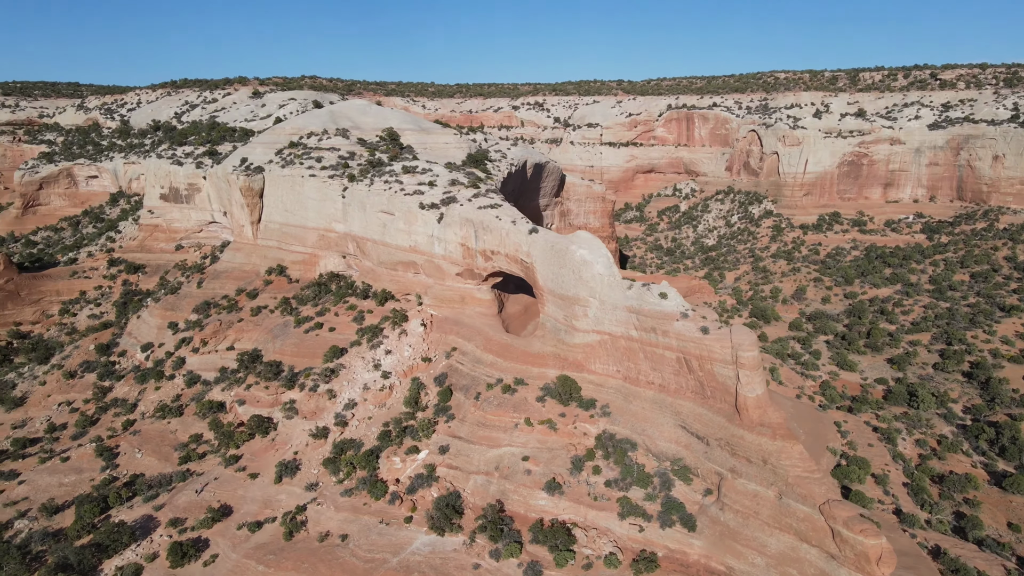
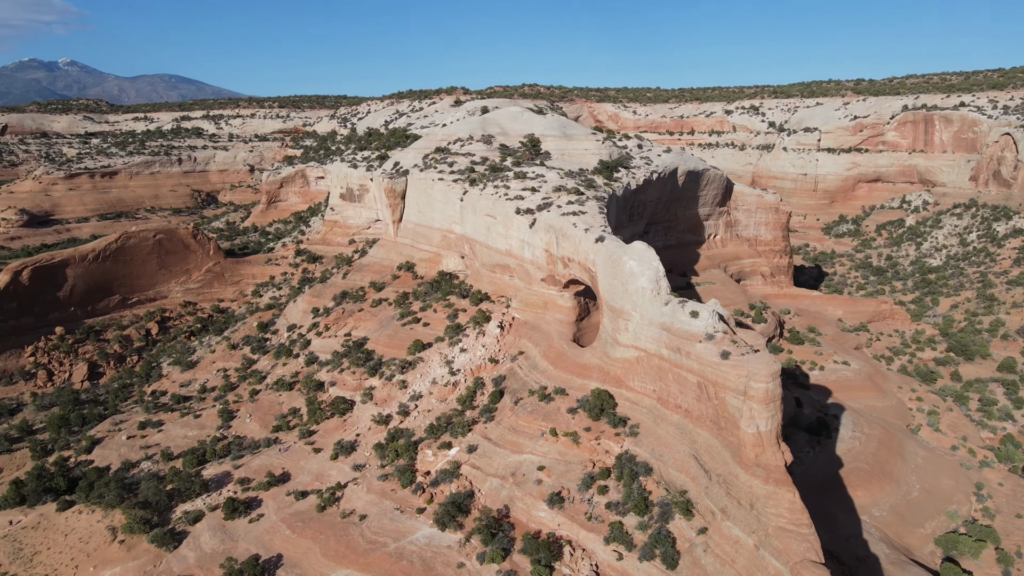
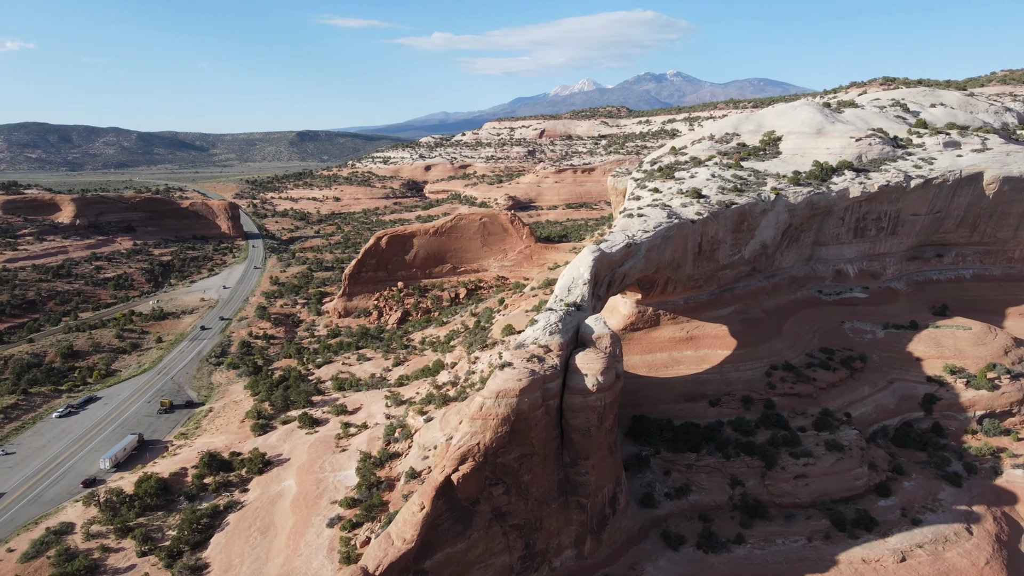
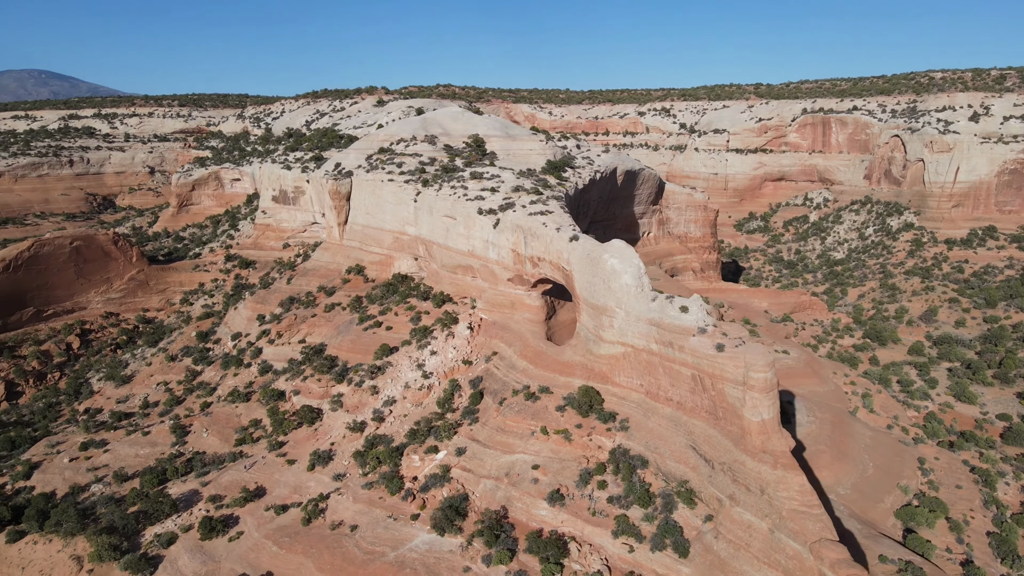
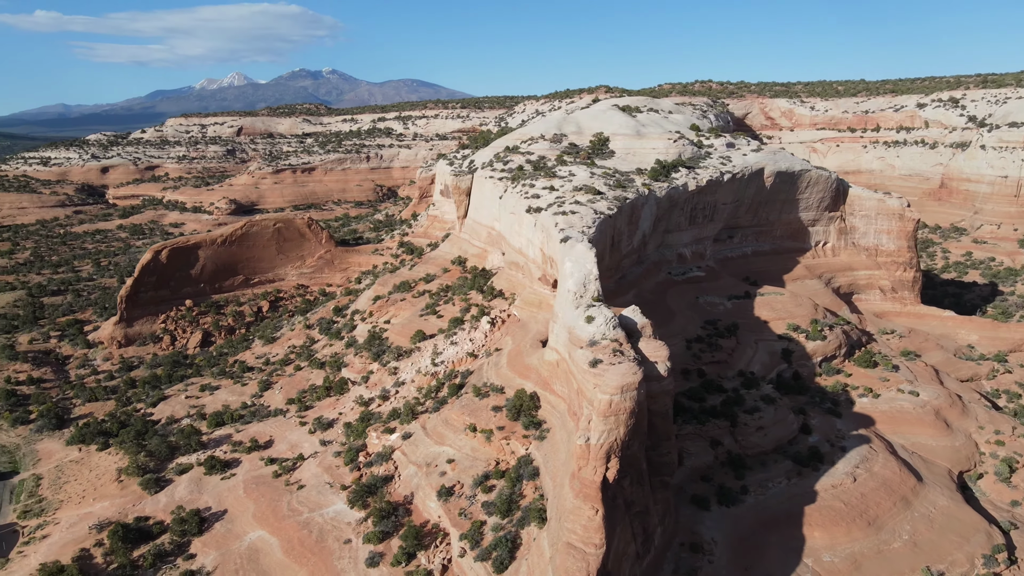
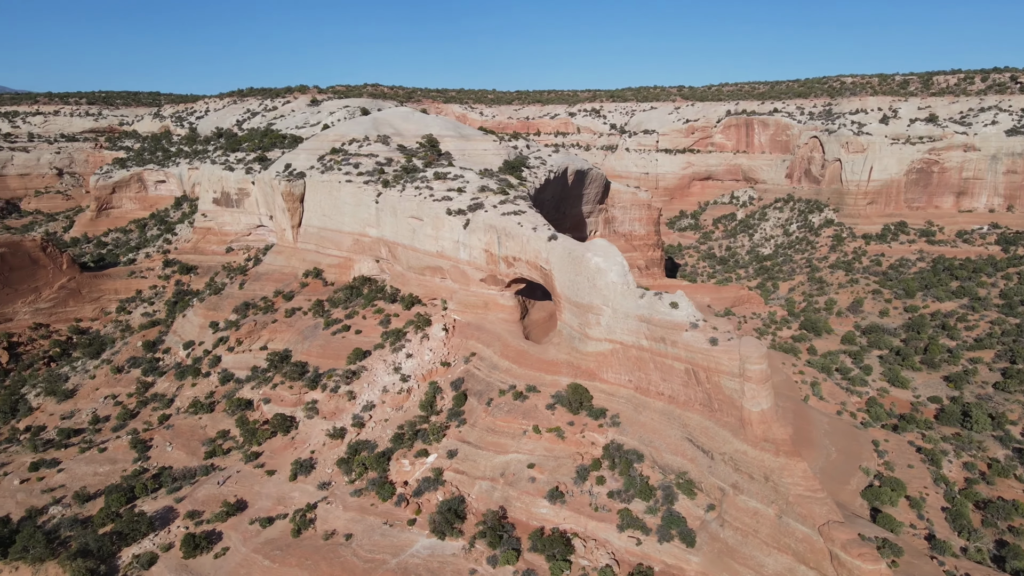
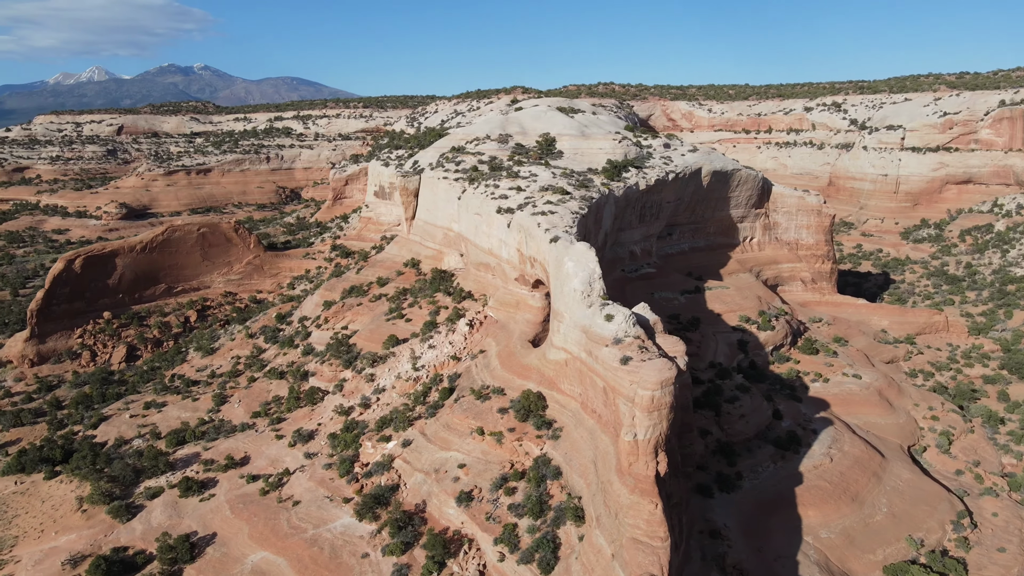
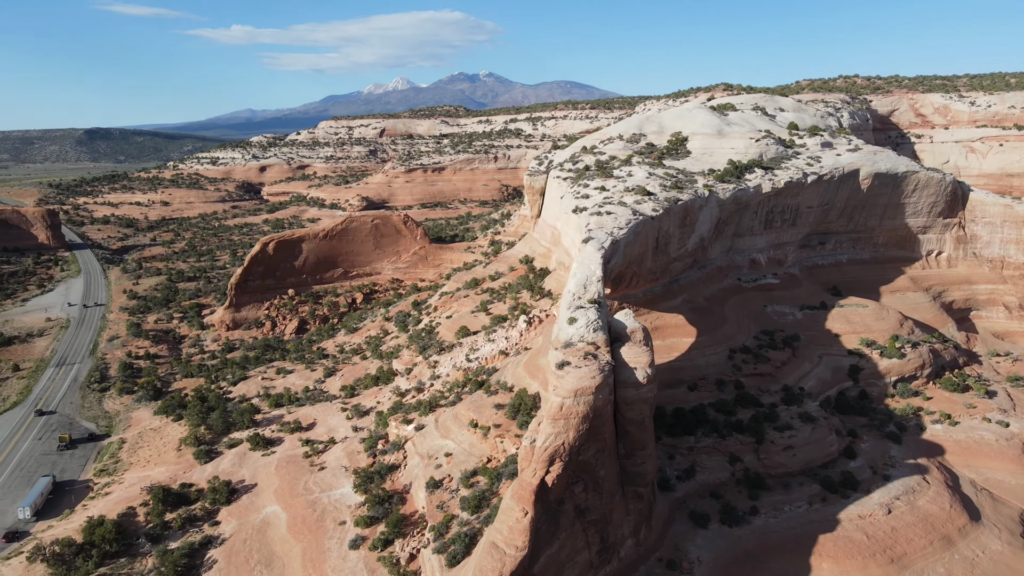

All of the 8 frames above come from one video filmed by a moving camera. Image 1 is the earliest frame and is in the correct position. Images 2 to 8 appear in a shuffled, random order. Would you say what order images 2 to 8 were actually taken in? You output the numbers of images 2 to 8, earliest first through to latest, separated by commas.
6, 4, 2, 7, 5, 8, 3
